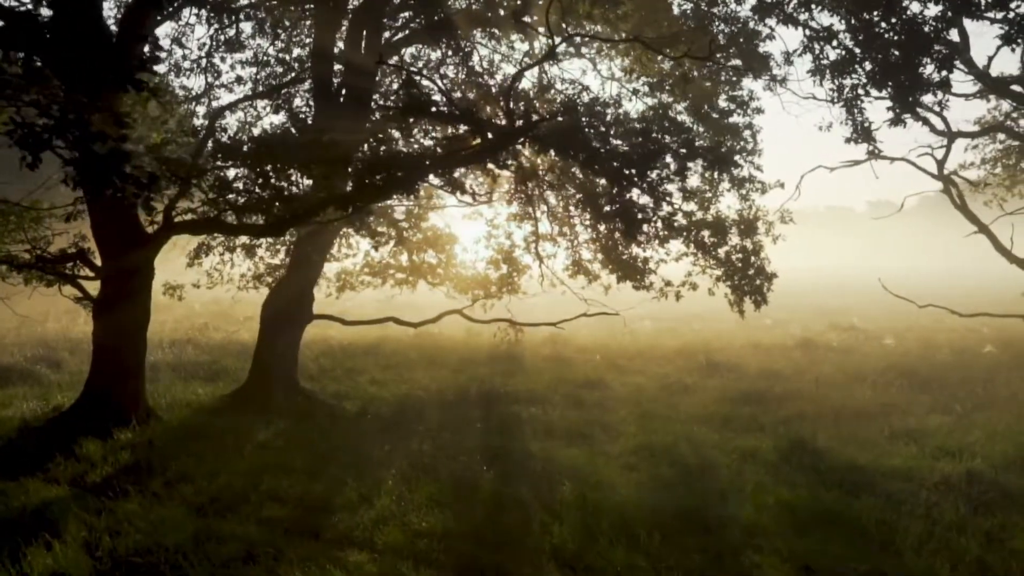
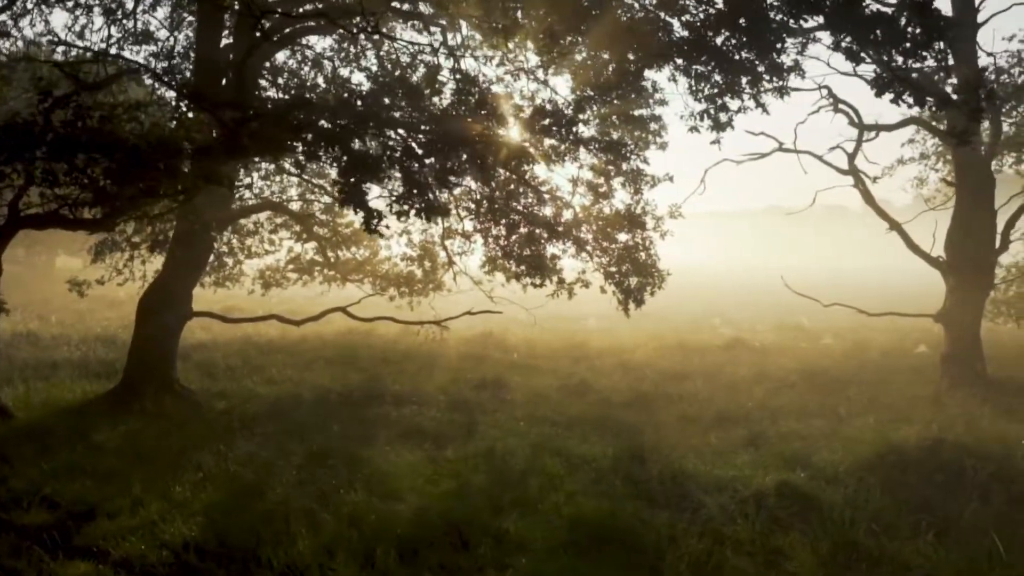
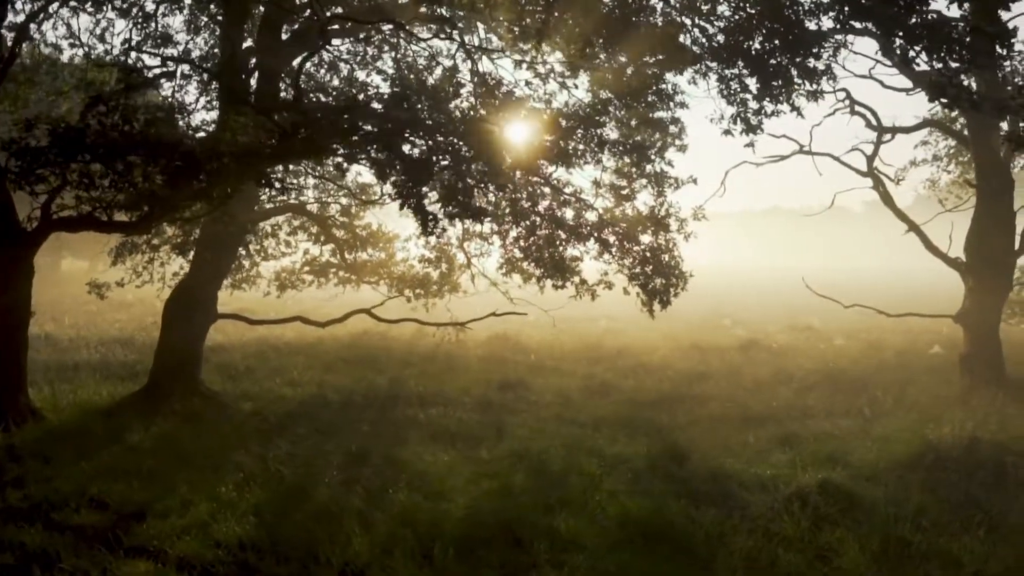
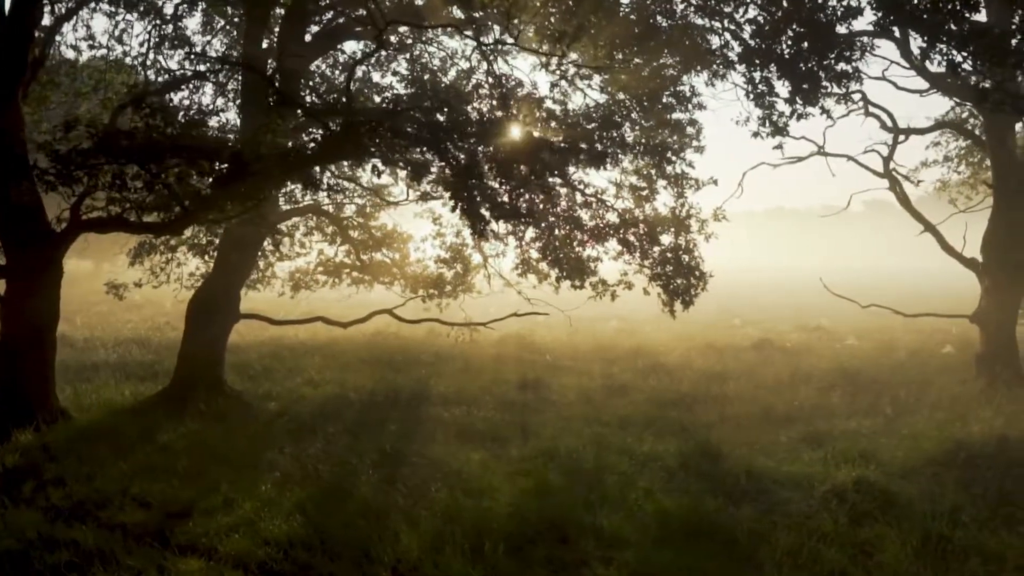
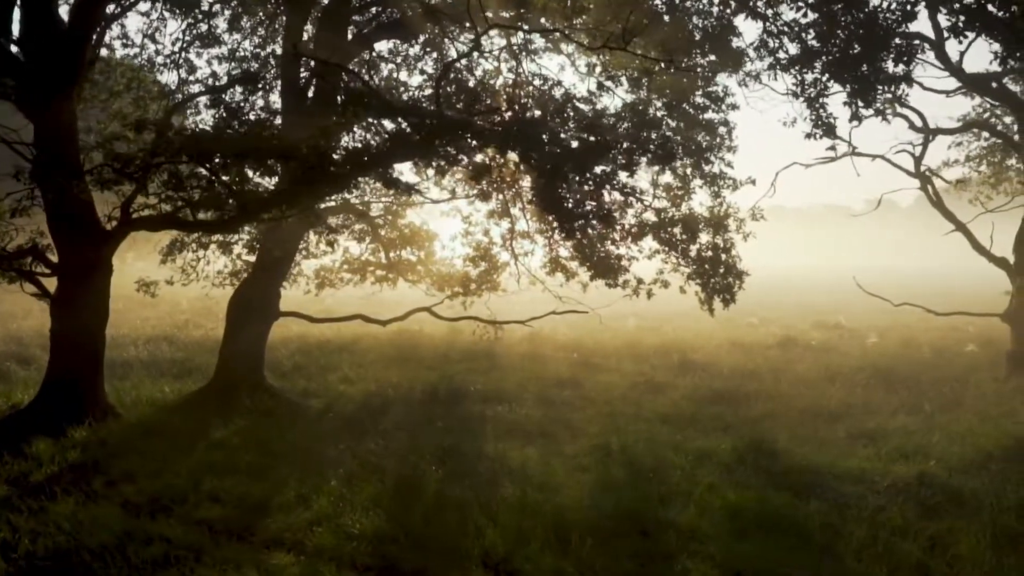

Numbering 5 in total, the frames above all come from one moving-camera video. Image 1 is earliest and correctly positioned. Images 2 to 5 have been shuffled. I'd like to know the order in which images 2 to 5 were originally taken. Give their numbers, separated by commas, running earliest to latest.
5, 4, 3, 2
